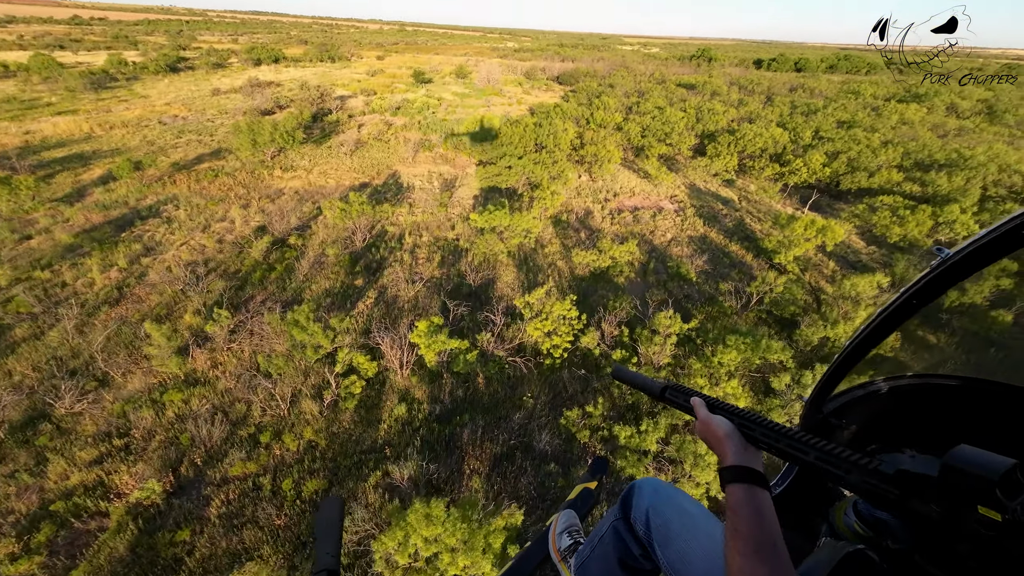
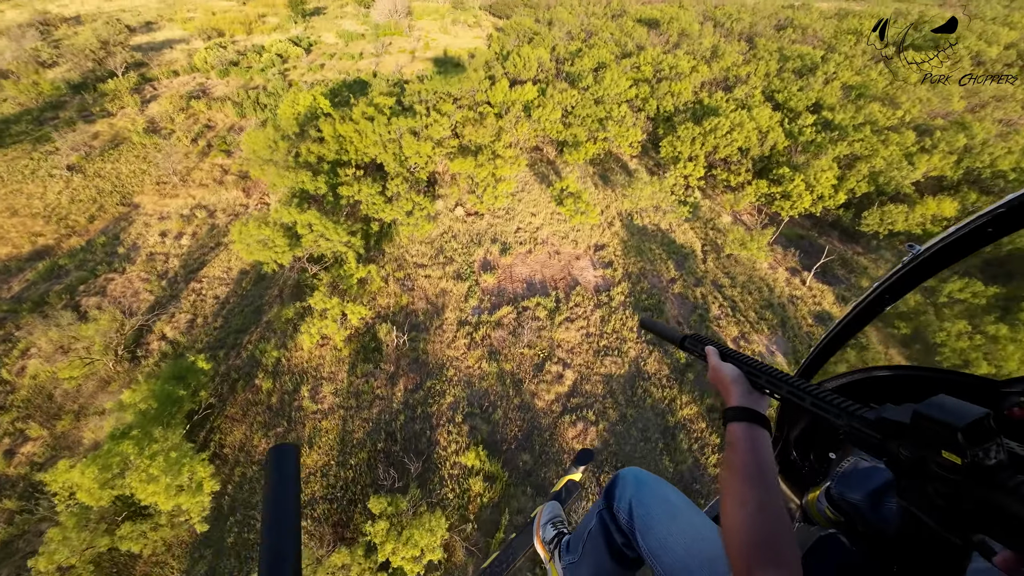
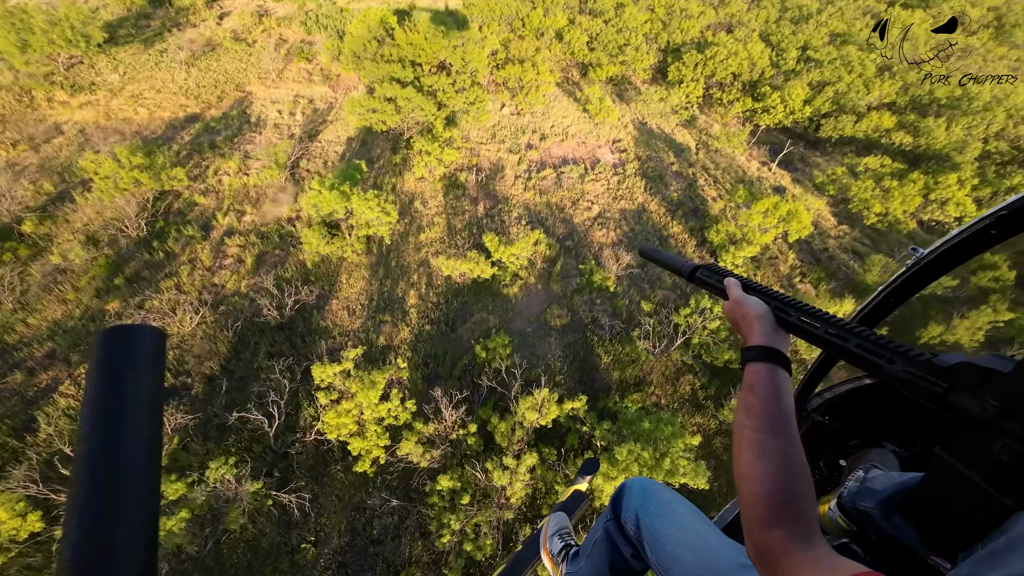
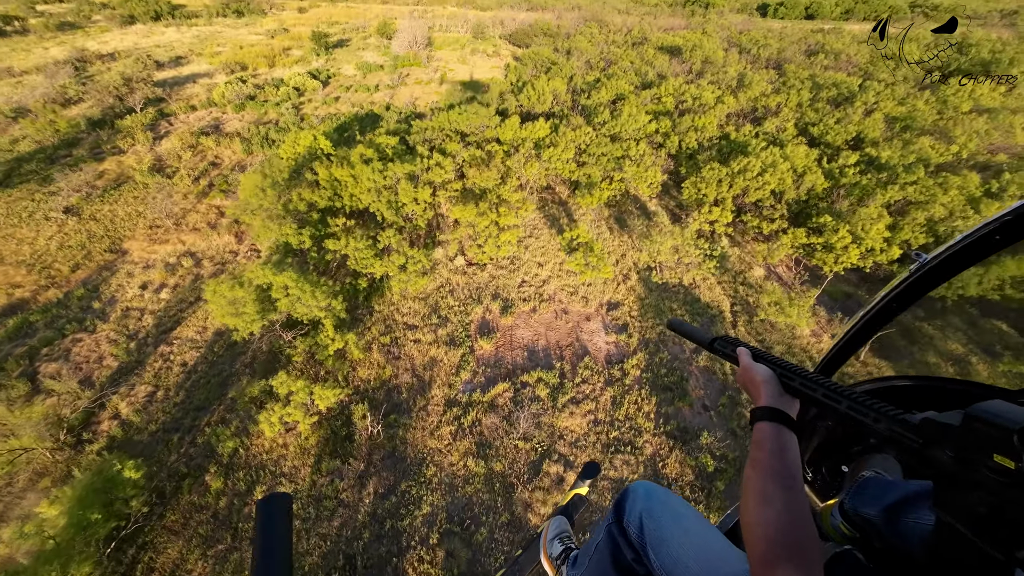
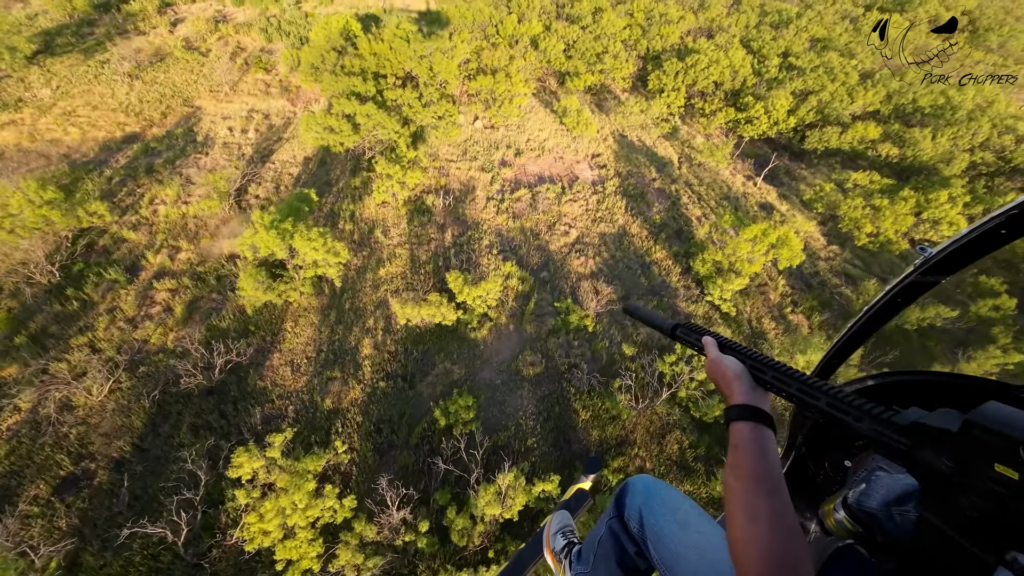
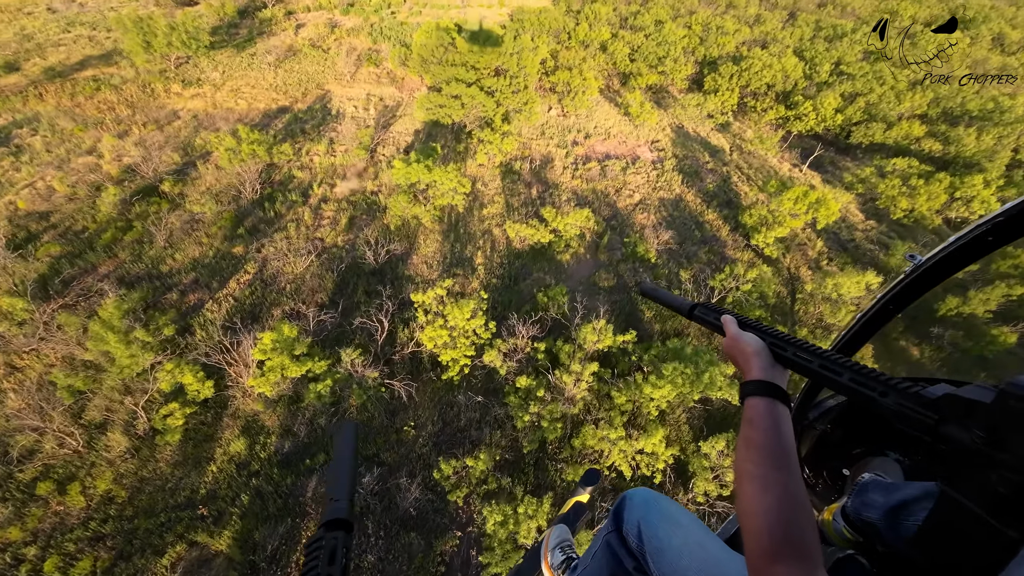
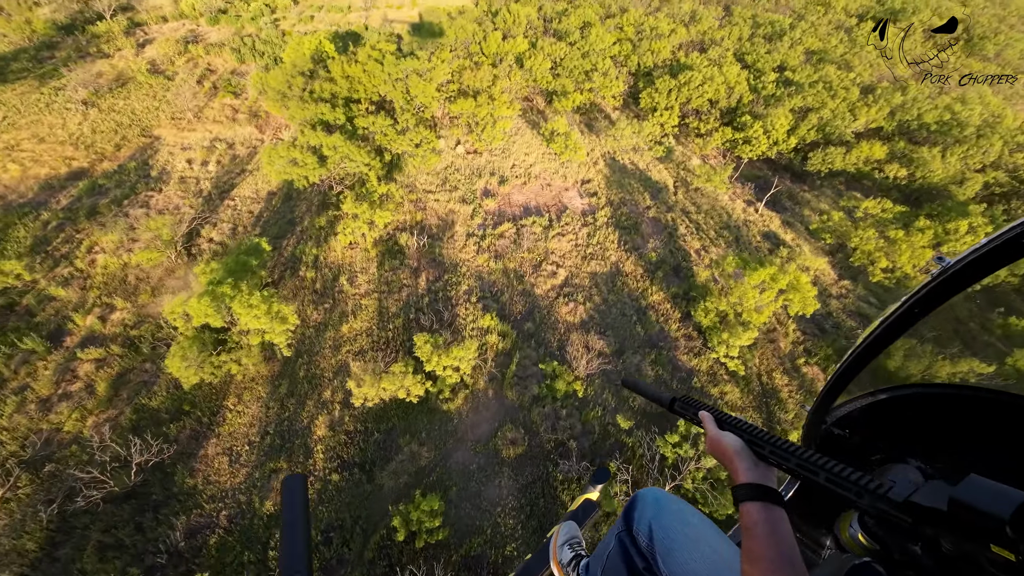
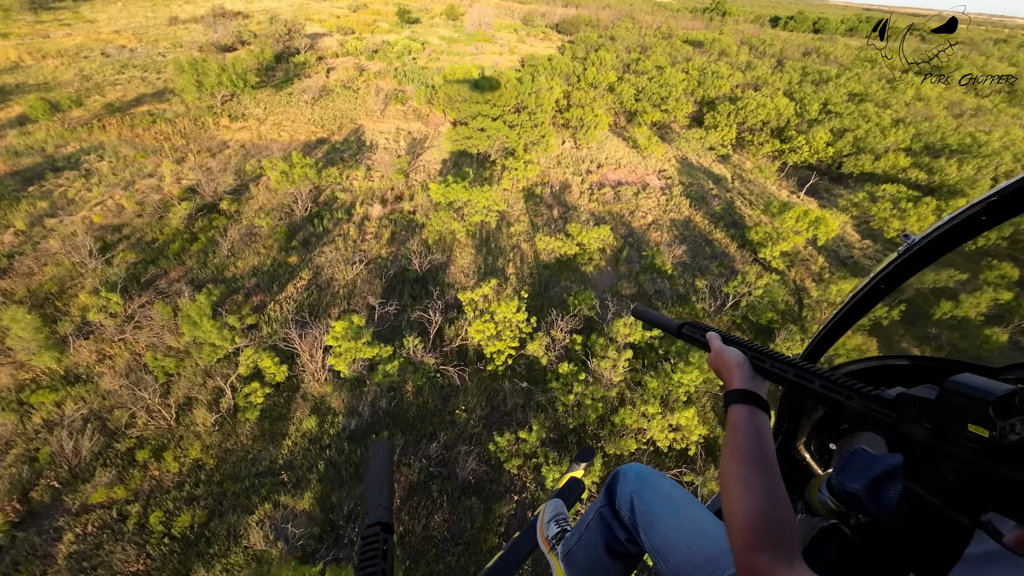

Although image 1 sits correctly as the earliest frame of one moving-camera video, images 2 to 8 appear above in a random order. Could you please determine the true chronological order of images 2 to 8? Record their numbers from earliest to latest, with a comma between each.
8, 6, 3, 5, 7, 2, 4
